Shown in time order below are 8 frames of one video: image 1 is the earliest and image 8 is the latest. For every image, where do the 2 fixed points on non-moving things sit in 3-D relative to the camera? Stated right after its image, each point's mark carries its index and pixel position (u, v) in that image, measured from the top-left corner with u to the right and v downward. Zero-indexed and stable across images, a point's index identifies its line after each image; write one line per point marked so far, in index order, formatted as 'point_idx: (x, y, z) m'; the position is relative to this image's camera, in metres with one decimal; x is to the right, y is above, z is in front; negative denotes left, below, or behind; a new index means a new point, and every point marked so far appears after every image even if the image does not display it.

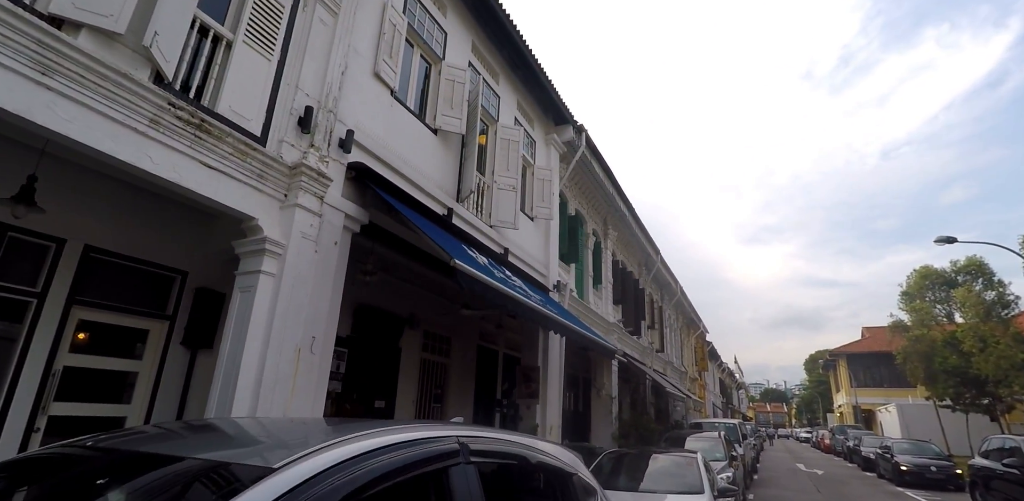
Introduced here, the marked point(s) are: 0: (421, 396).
0: (-1.5, -2.4, +8.5) m
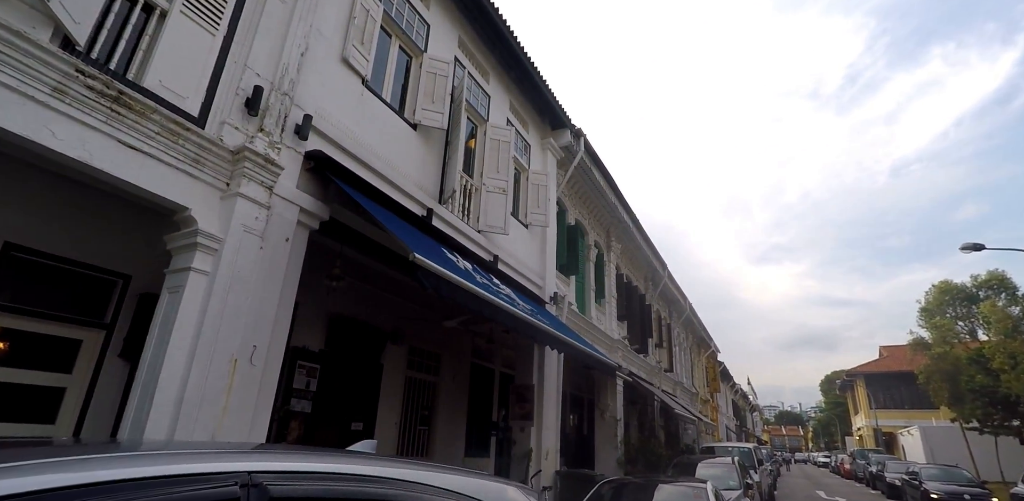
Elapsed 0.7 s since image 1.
0: (-1.6, -2.5, +7.8) m
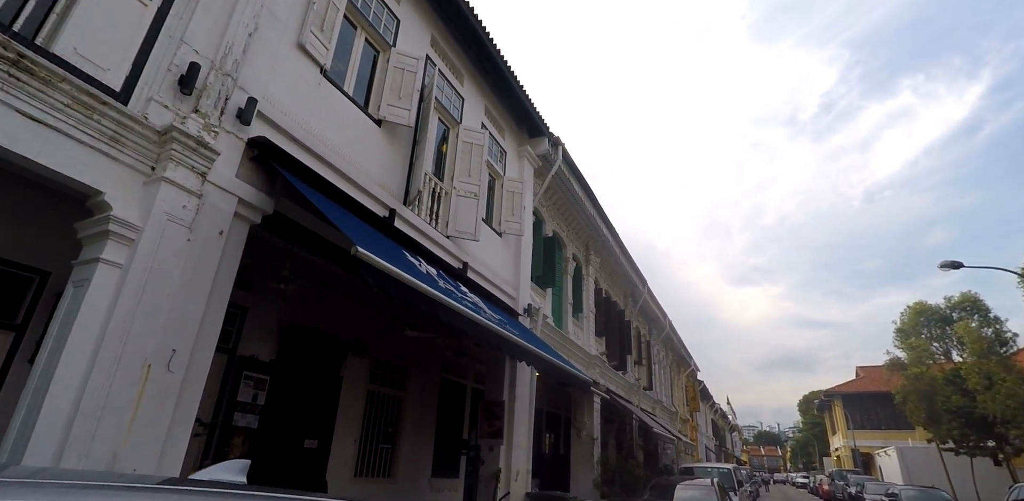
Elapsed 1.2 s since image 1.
0: (-2.1, -2.6, +7.3) m
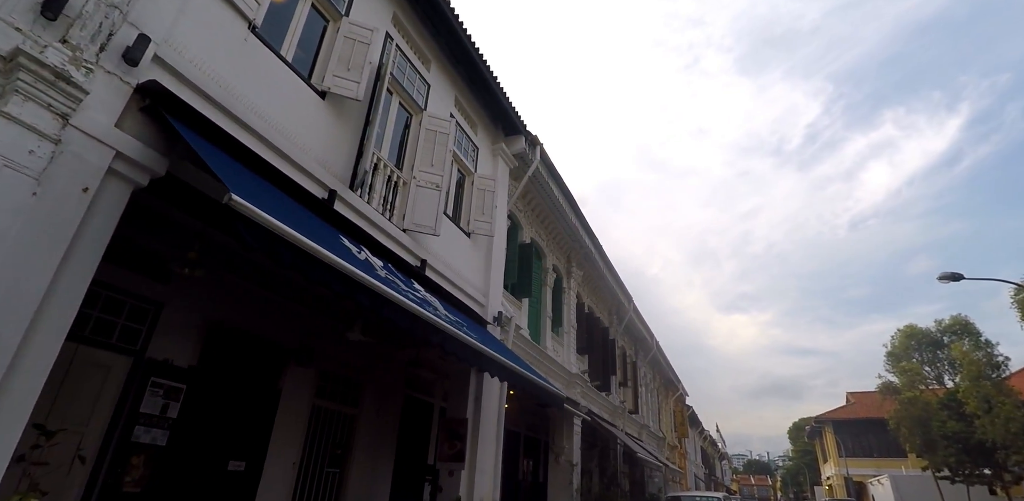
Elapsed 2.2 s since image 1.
0: (-2.5, -2.6, +6.4) m
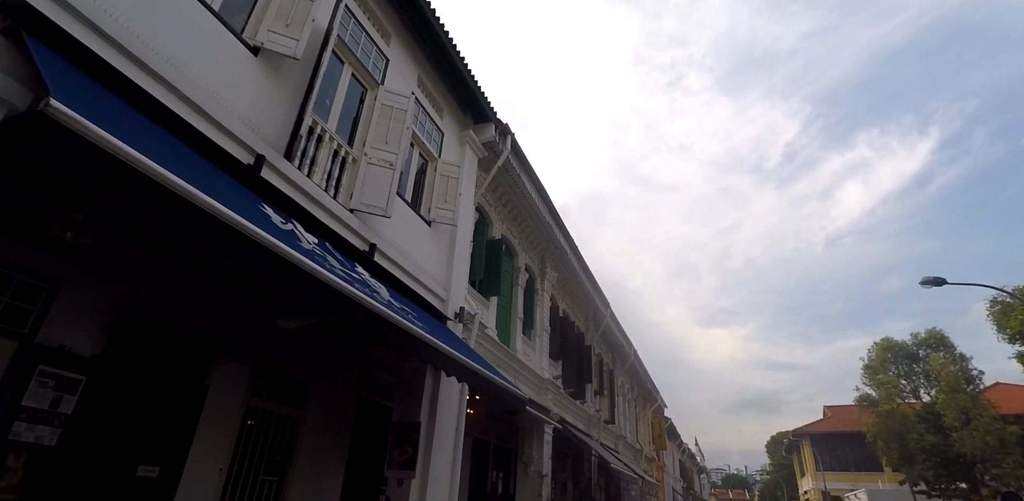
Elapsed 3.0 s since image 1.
0: (-3.0, -2.4, +5.8) m
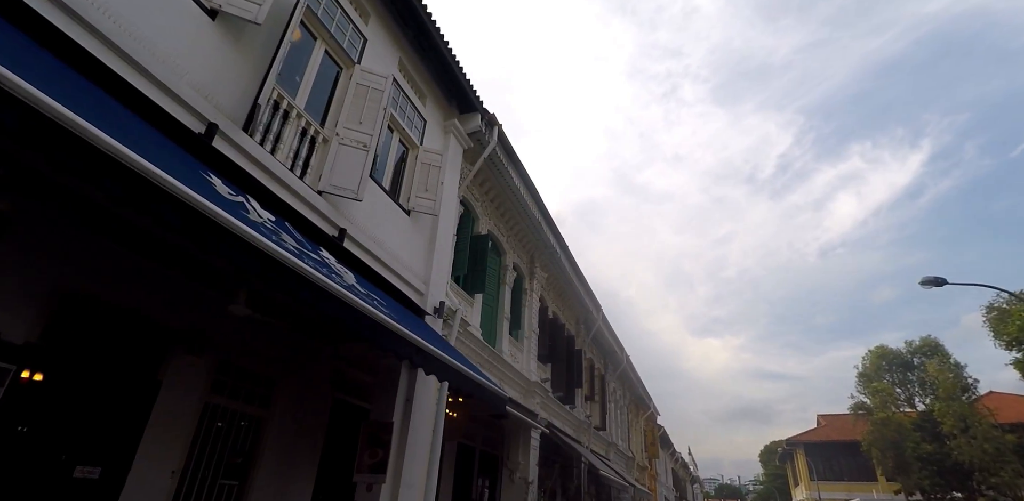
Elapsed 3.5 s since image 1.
0: (-3.3, -2.2, +5.3) m
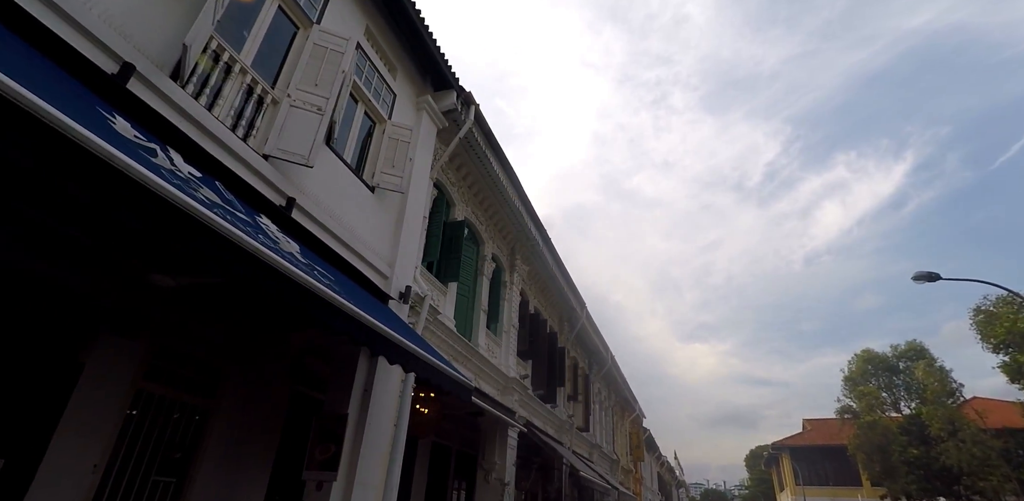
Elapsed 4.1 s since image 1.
0: (-3.6, -1.9, +4.8) m
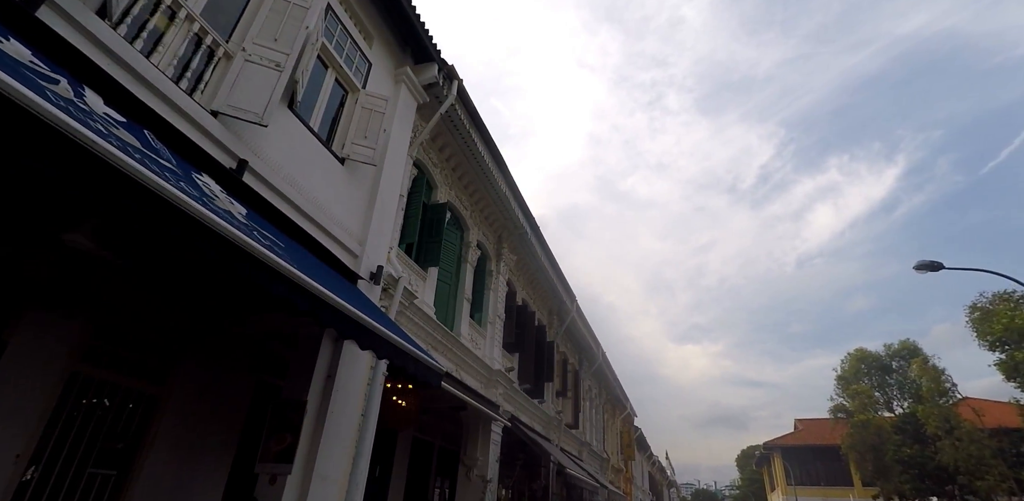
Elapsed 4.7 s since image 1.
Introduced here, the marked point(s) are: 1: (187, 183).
0: (-3.8, -1.6, +4.3) m
1: (-2.0, +0.4, +3.3) m
